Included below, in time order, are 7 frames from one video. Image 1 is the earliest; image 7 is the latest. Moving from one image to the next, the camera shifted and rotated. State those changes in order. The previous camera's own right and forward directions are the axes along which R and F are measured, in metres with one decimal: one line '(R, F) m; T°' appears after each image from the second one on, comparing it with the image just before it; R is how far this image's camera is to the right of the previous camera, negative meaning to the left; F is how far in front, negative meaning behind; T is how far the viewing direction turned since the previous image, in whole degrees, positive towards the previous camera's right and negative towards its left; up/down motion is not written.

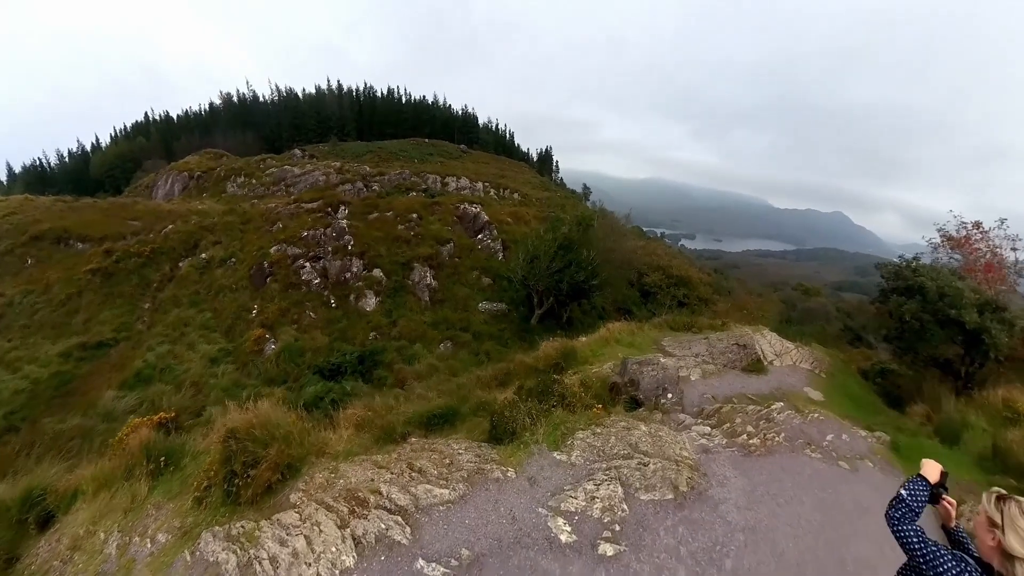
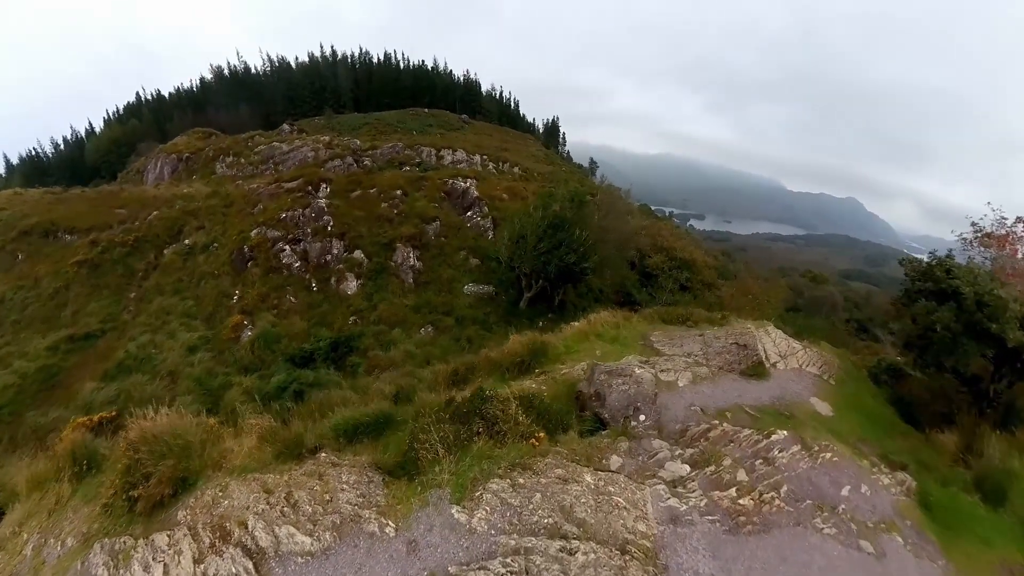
(+2.4, +3.1) m; -1°
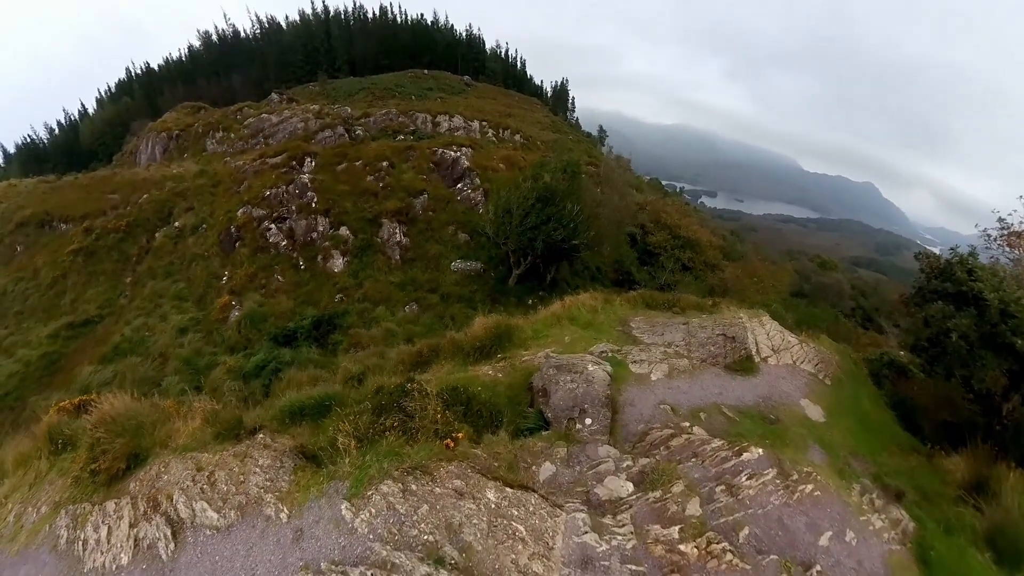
(+2.2, +2.1) m; -1°
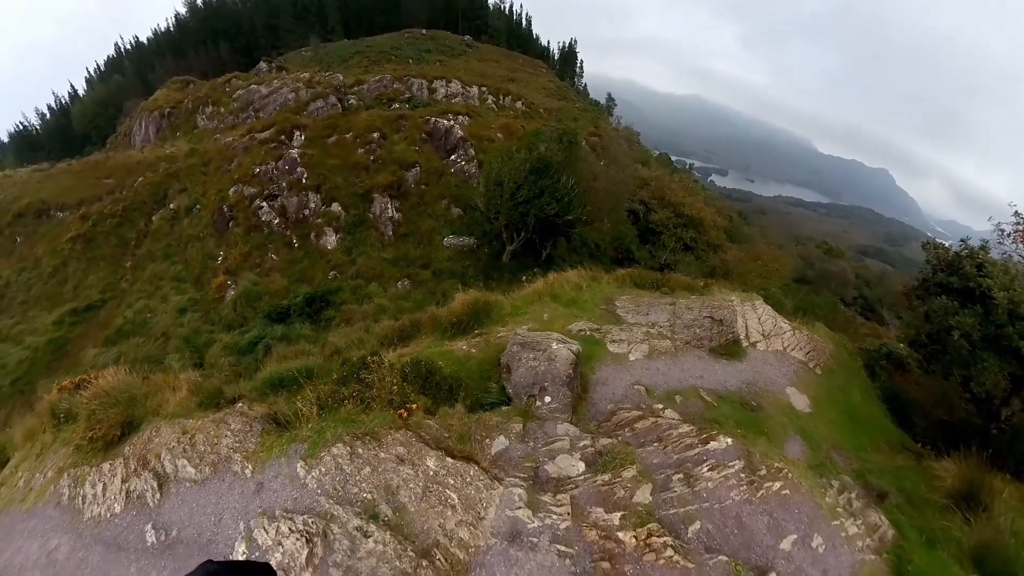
(+1.2, +1.0) m; 0°
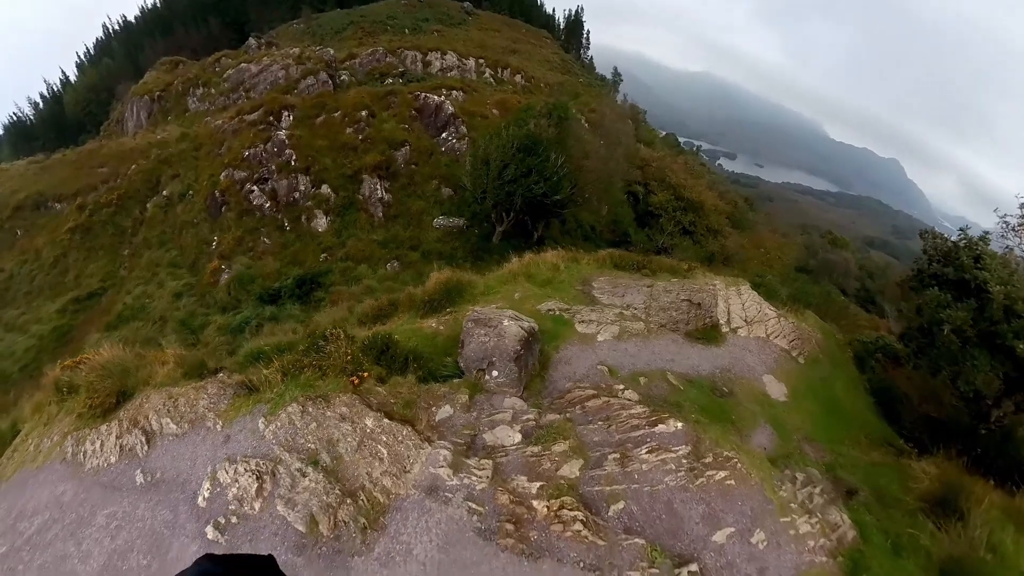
(+1.4, +0.8) m; 0°
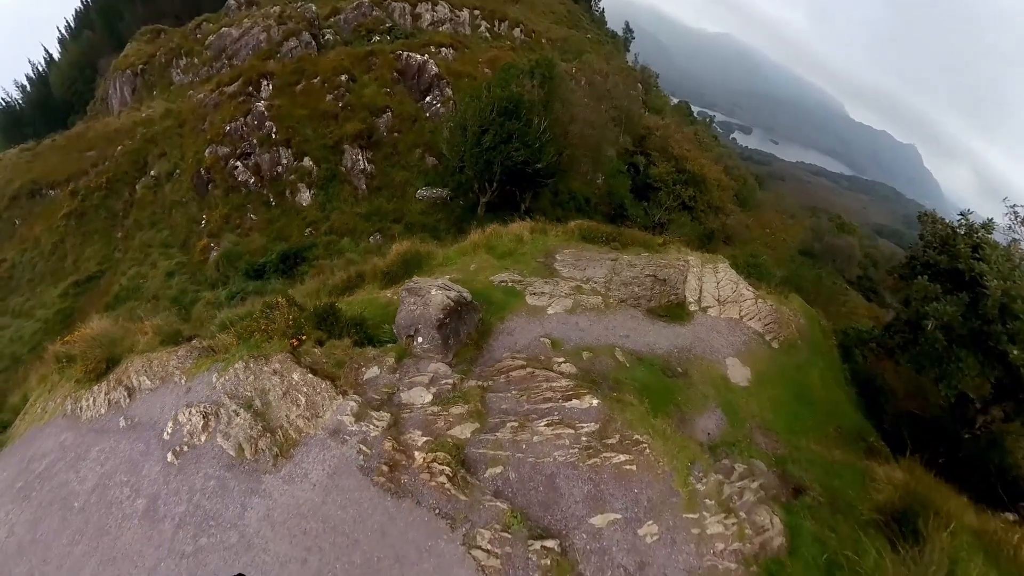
(+2.0, +1.2) m; 0°
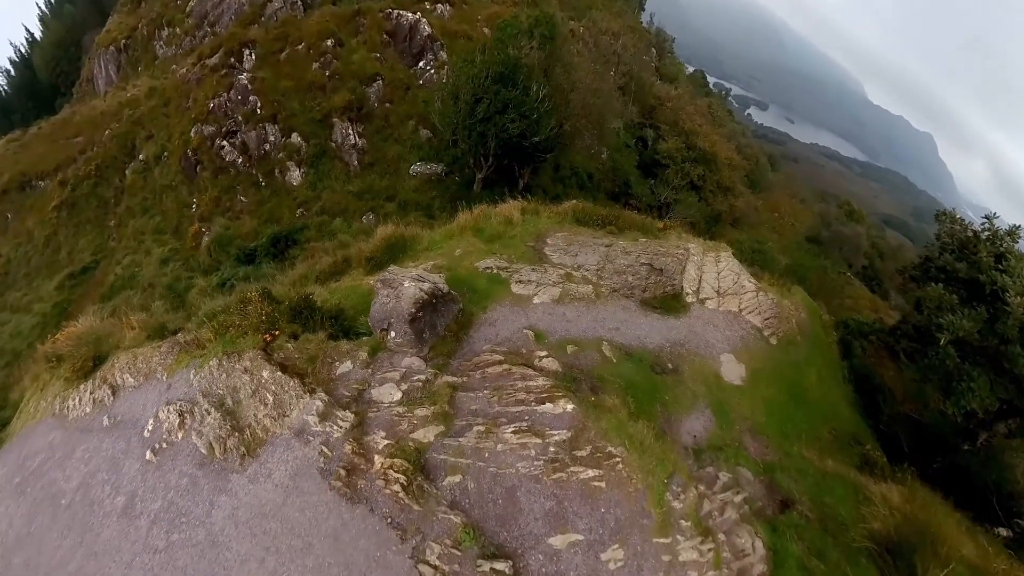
(+0.5, +0.7) m; 0°
